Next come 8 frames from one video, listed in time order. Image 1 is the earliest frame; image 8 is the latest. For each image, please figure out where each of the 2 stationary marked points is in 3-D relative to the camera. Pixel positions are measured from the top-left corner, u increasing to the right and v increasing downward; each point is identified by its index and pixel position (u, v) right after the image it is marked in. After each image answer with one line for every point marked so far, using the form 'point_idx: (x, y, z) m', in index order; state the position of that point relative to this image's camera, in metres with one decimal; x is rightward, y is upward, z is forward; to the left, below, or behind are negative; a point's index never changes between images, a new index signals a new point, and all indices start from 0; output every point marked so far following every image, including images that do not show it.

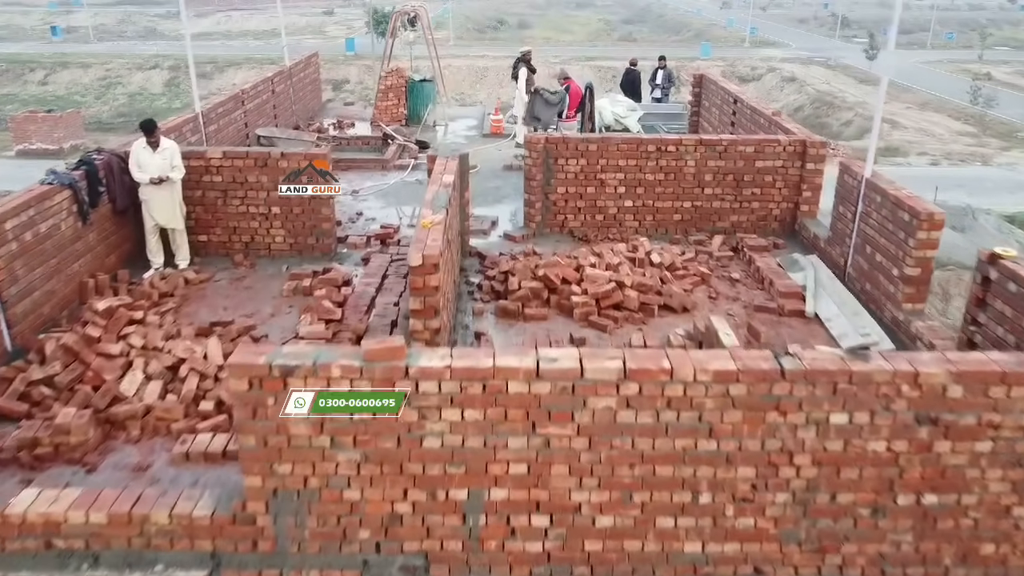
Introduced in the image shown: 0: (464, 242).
0: (-0.5, +0.5, +7.4) m
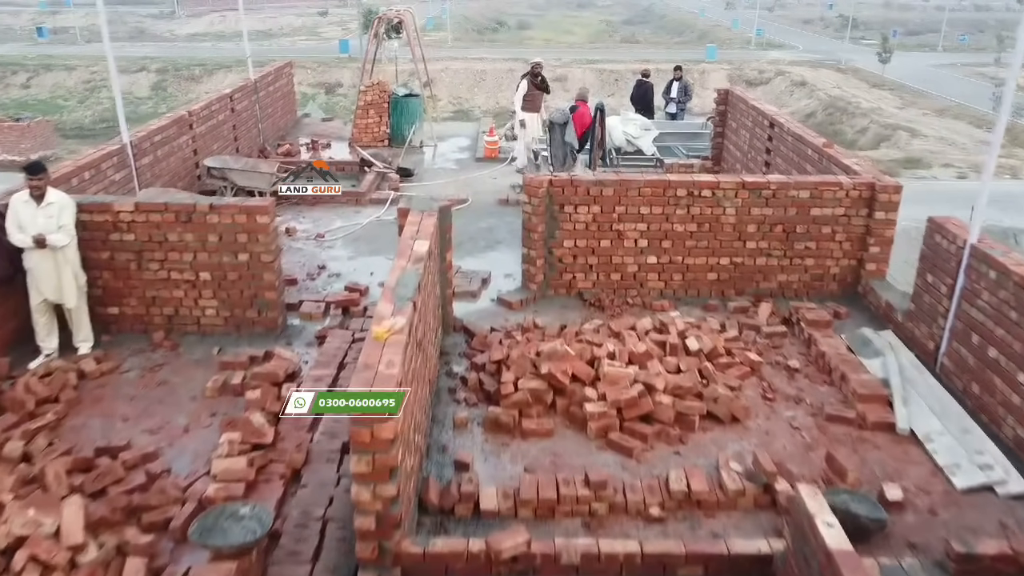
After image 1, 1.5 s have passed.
0: (-0.5, -0.2, +5.9) m
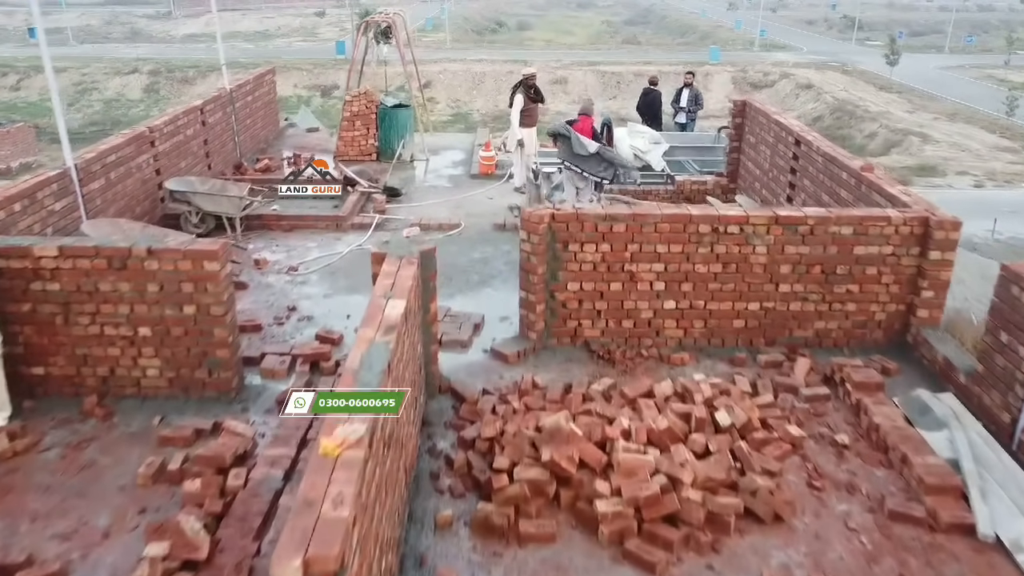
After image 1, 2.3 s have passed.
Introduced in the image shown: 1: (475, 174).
0: (-0.6, -0.6, +5.0) m
1: (-0.5, +1.5, +10.0) m
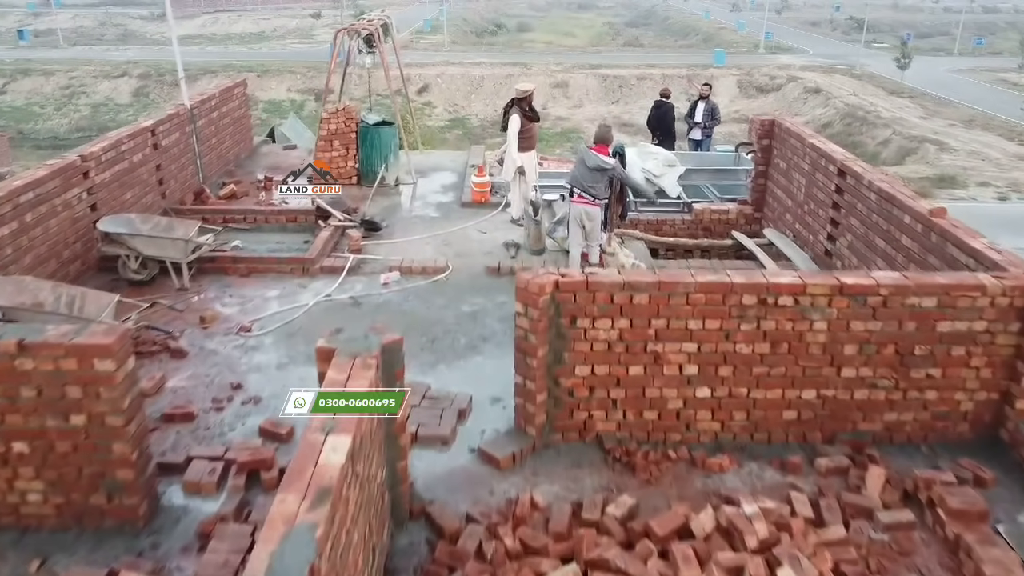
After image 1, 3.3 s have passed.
0: (-0.6, -1.1, +3.9) m
1: (-0.6, +1.0, +8.8) m
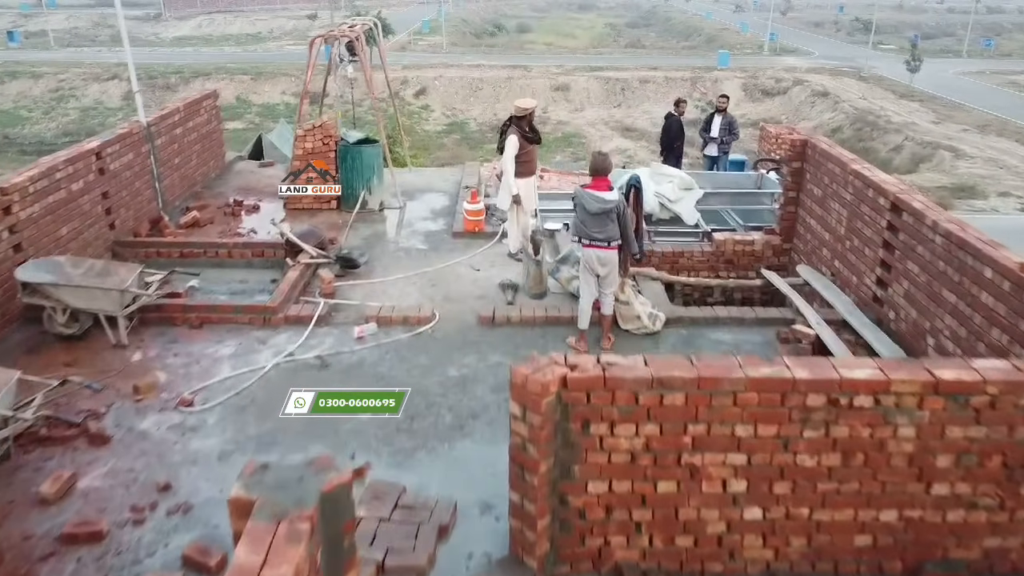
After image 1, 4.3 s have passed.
0: (-0.6, -1.5, +2.9) m
1: (-0.6, +0.6, +7.8) m
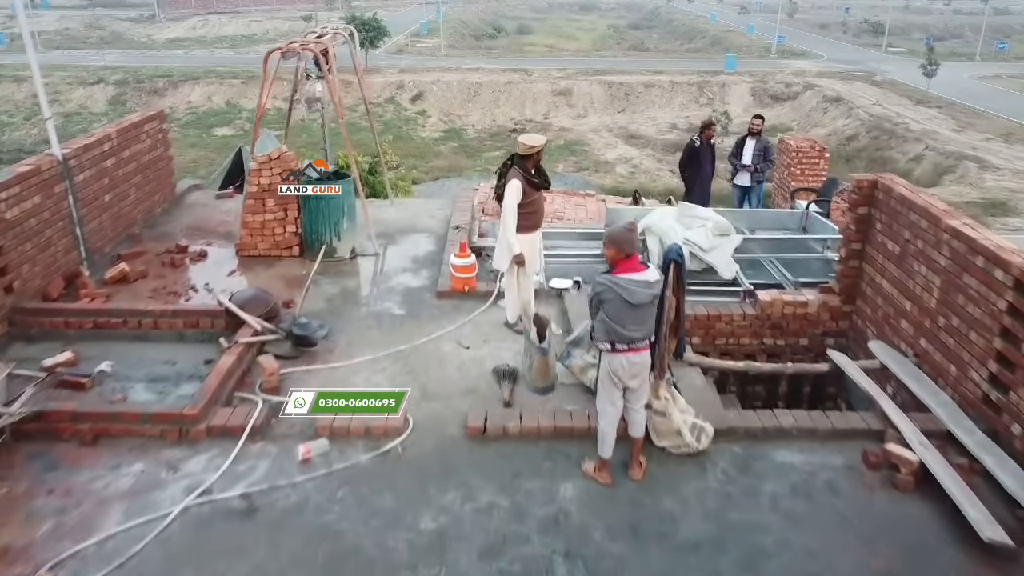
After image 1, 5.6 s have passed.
0: (-0.7, -2.1, +1.4) m
1: (-0.6, 0.0, +6.4) m
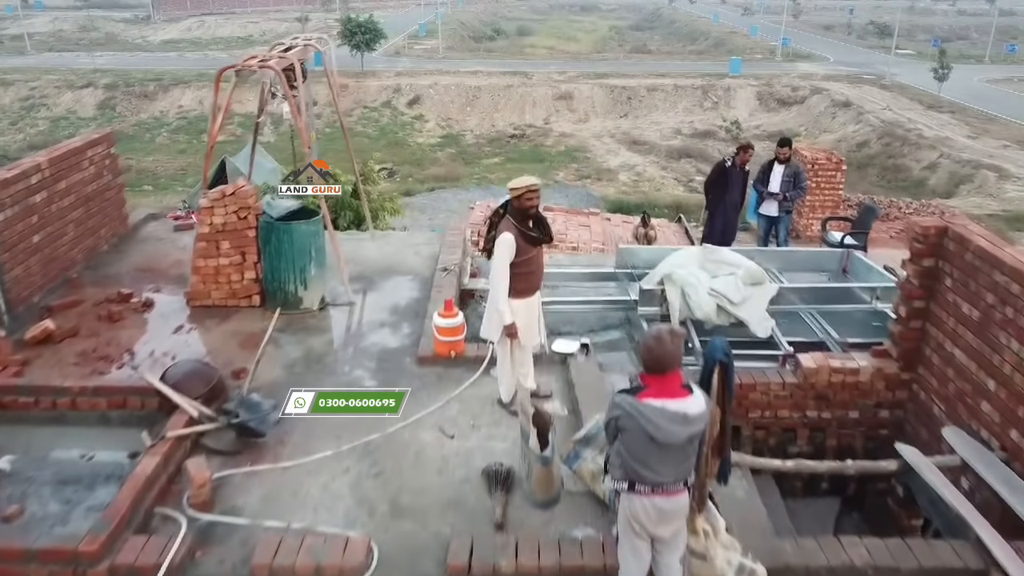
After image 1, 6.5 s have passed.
0: (-0.7, -2.6, +0.4) m
1: (-0.7, -0.5, +5.4) m
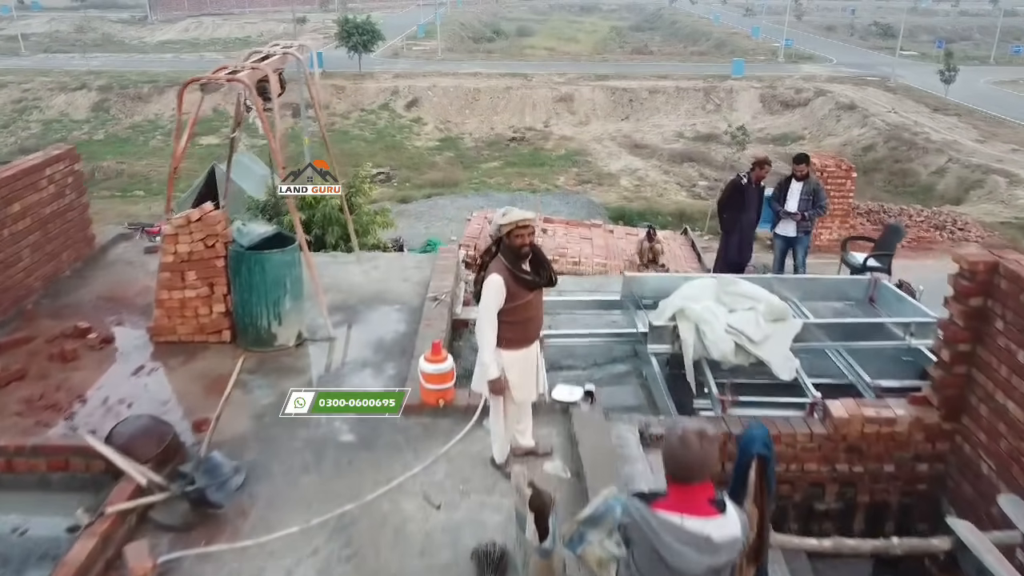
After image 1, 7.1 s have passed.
0: (-0.7, -2.9, -0.2) m
1: (-0.7, -0.8, +4.8) m
